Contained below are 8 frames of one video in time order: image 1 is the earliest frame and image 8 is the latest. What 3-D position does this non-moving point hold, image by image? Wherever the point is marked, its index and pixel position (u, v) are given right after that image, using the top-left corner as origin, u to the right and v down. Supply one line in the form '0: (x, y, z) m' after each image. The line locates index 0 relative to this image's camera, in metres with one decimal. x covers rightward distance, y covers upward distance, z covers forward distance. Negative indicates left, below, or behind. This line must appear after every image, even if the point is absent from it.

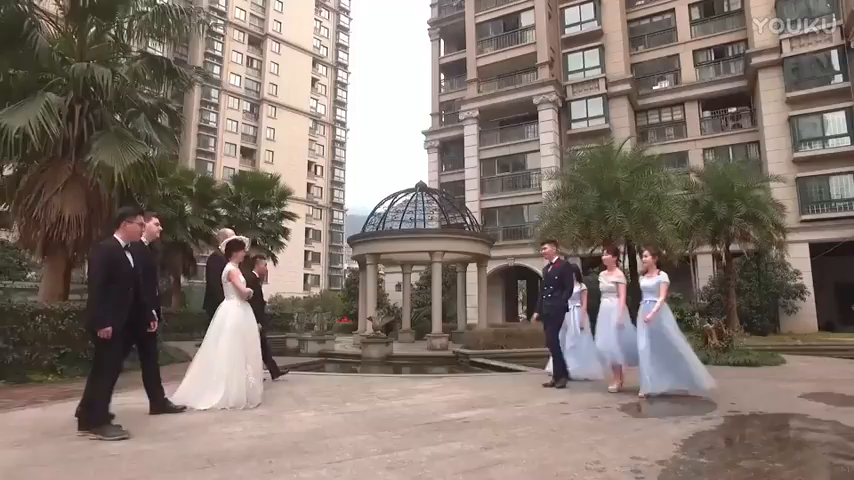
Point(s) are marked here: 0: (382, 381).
0: (-0.6, -2.0, +7.5) m
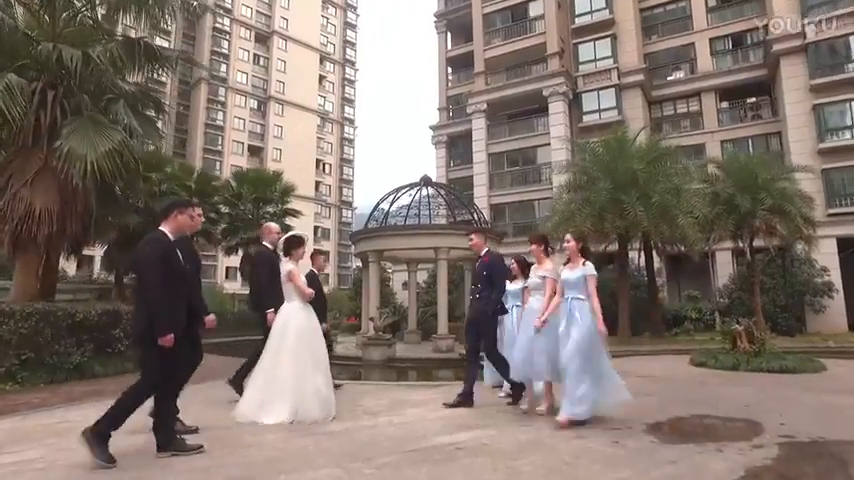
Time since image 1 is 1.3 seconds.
0: (-0.7, -1.9, +6.8) m
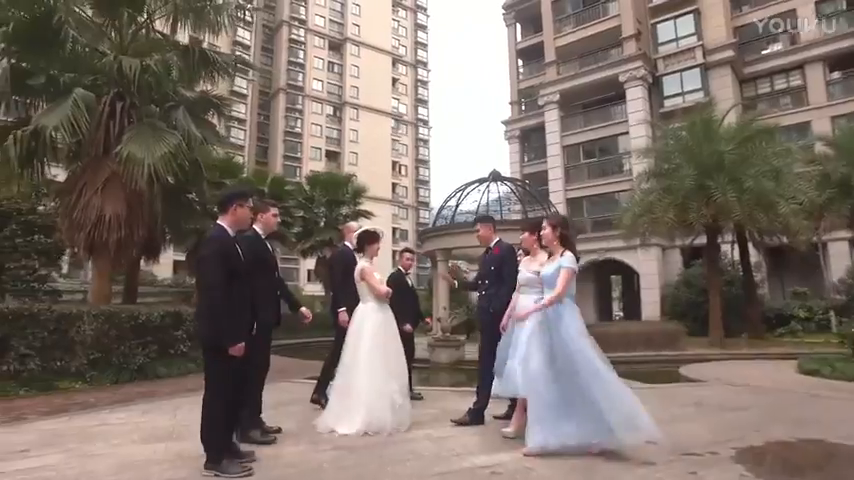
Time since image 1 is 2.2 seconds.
0: (0.0, -1.9, +6.3) m
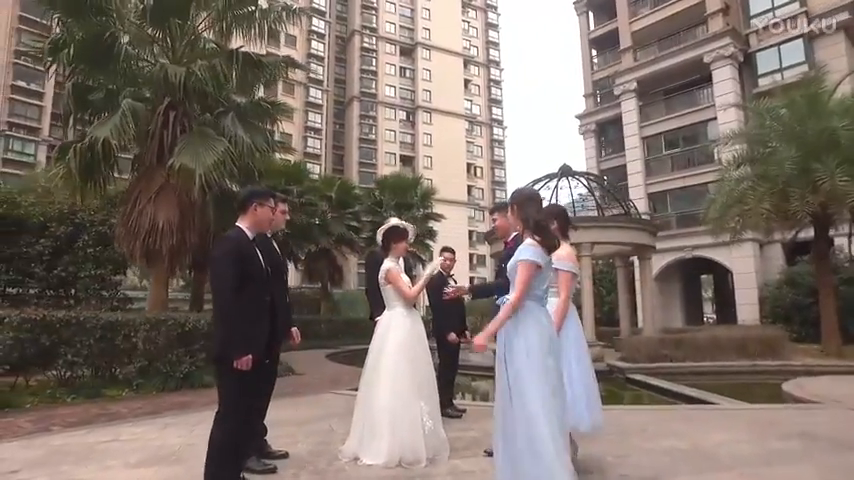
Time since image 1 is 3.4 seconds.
0: (+0.5, -1.8, +5.7) m
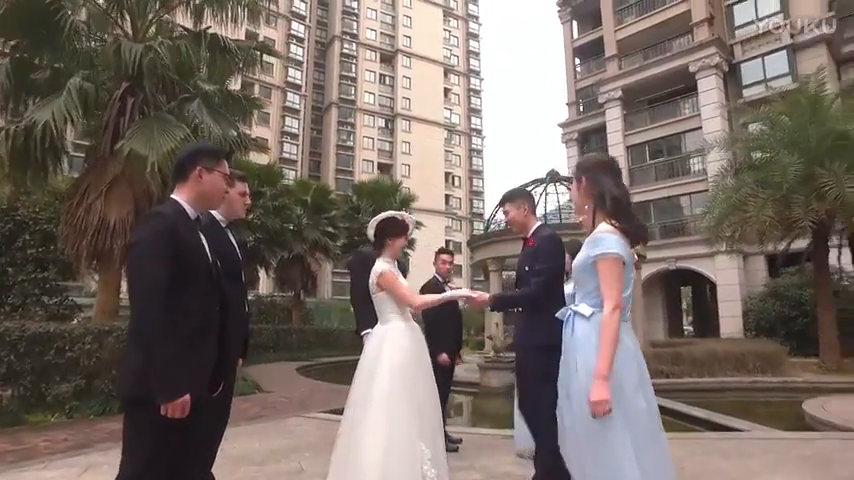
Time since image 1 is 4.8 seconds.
0: (+0.4, -1.8, +4.8) m
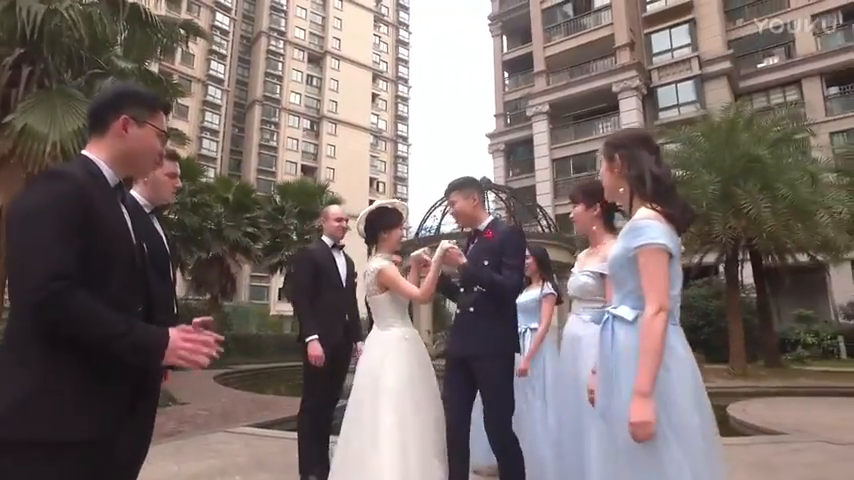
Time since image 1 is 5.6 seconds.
0: (-0.1, -1.8, +4.4) m
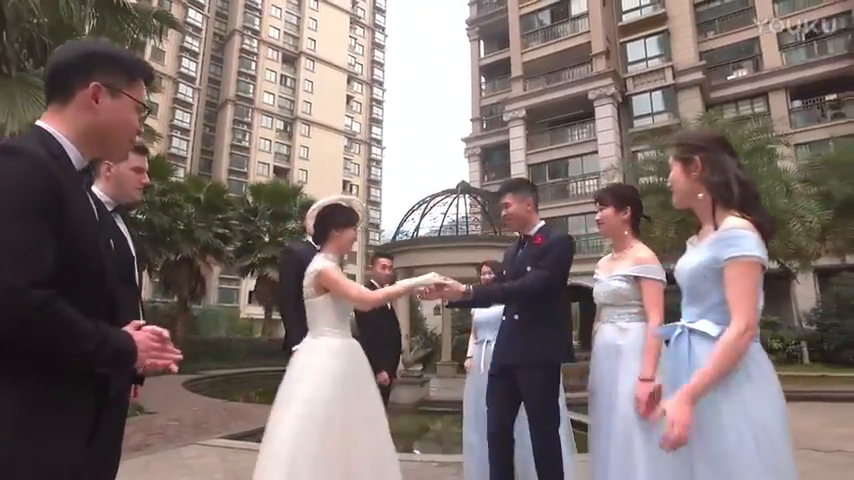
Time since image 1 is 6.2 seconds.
0: (-0.2, -1.9, +4.2) m
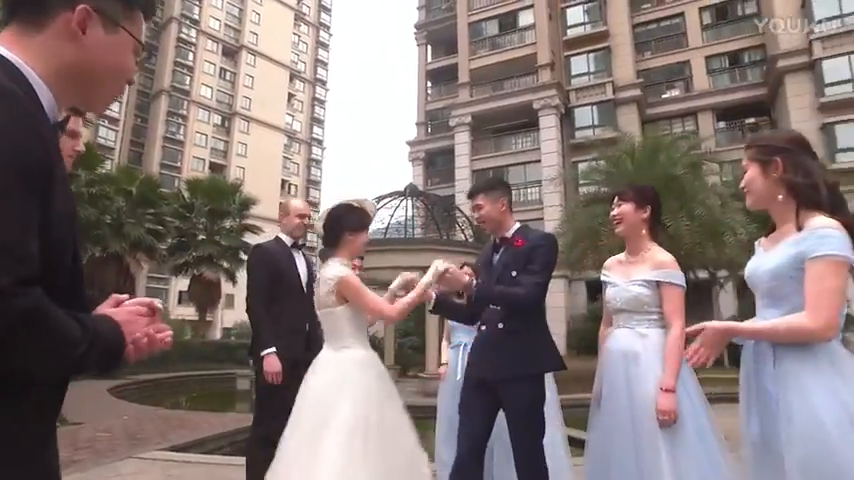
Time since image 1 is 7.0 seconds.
0: (-0.4, -1.8, +4.0) m
